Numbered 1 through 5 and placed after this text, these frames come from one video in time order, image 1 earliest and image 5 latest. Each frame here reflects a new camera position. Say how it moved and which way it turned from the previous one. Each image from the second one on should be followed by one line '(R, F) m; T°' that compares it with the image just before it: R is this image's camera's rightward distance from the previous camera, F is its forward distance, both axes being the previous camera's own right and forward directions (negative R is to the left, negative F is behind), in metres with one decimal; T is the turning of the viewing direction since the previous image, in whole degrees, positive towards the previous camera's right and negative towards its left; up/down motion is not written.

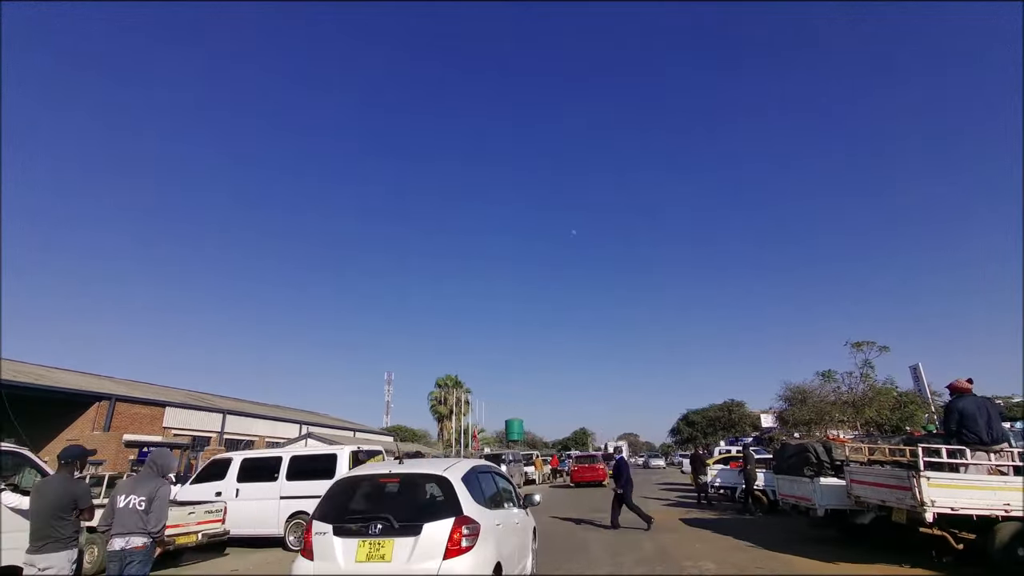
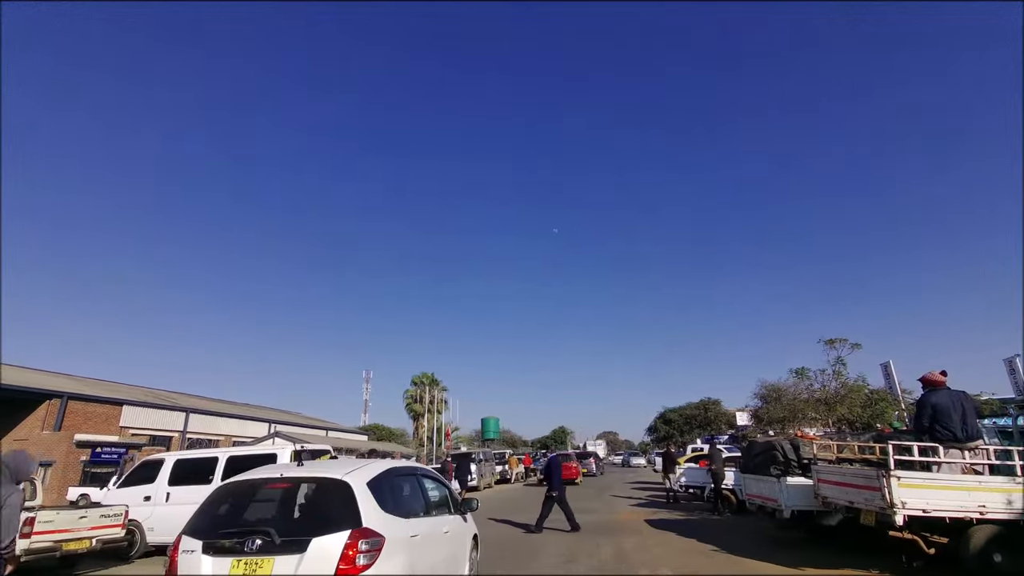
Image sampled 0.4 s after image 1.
(+0.5, +0.6) m; +2°
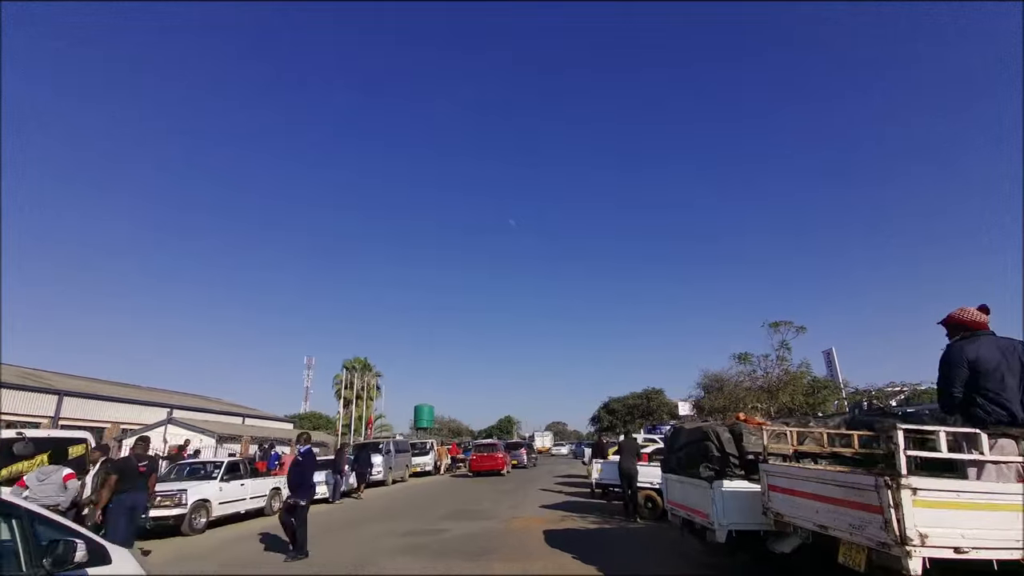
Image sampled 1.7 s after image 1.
(+1.5, +3.1) m; +5°
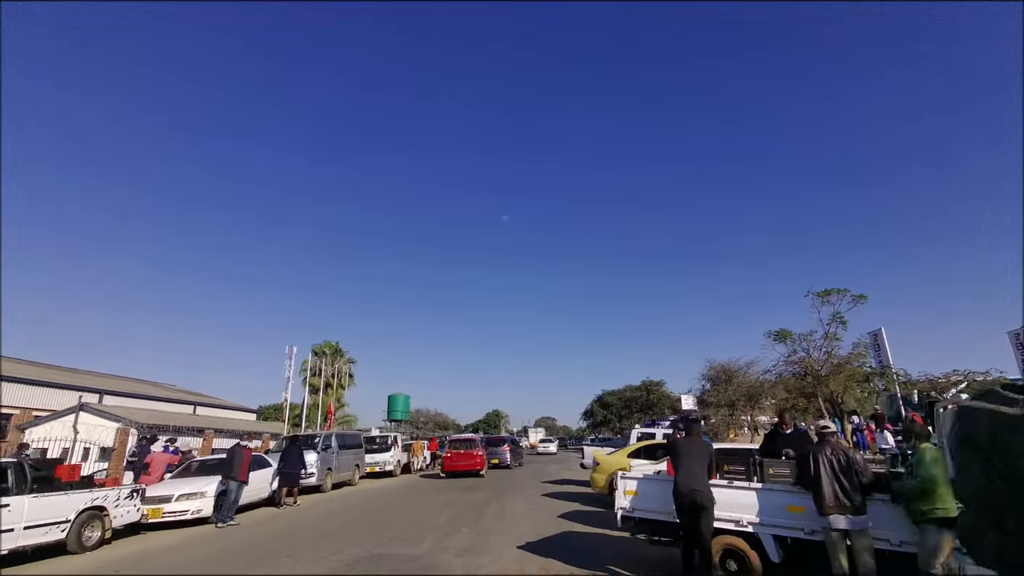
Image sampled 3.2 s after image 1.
(+0.4, +5.7) m; +1°
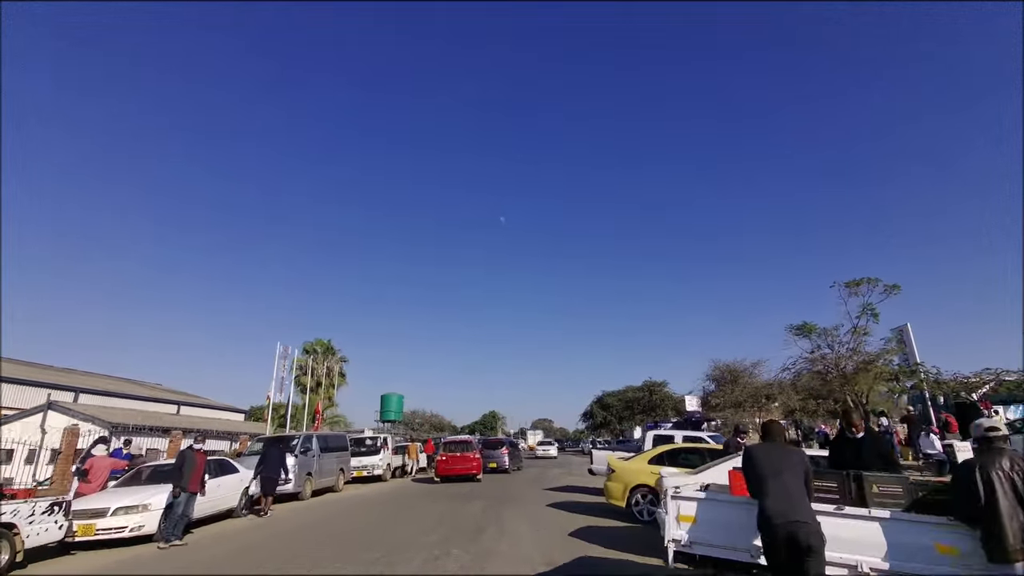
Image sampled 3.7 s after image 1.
(-0.1, +1.8) m; 0°
